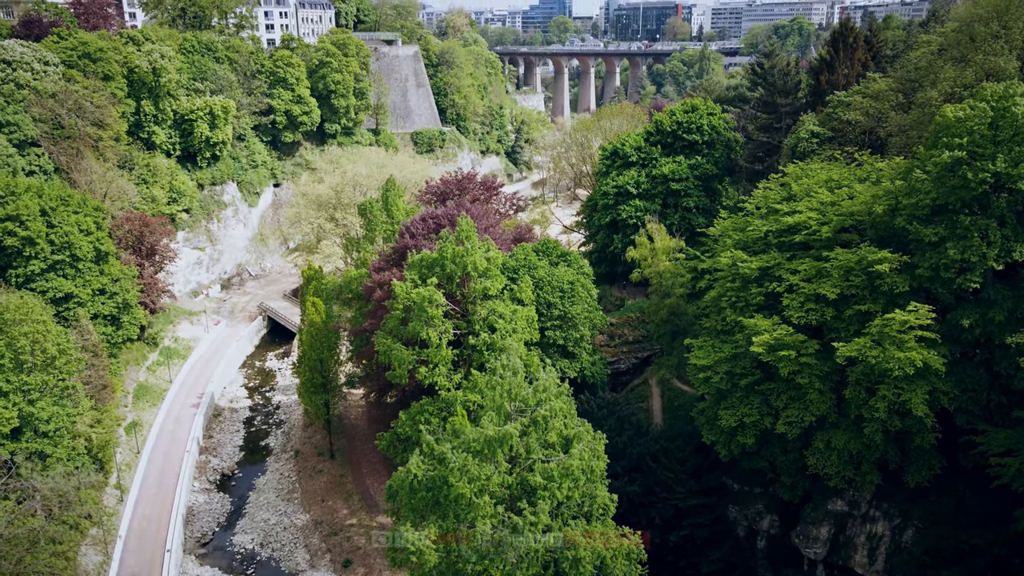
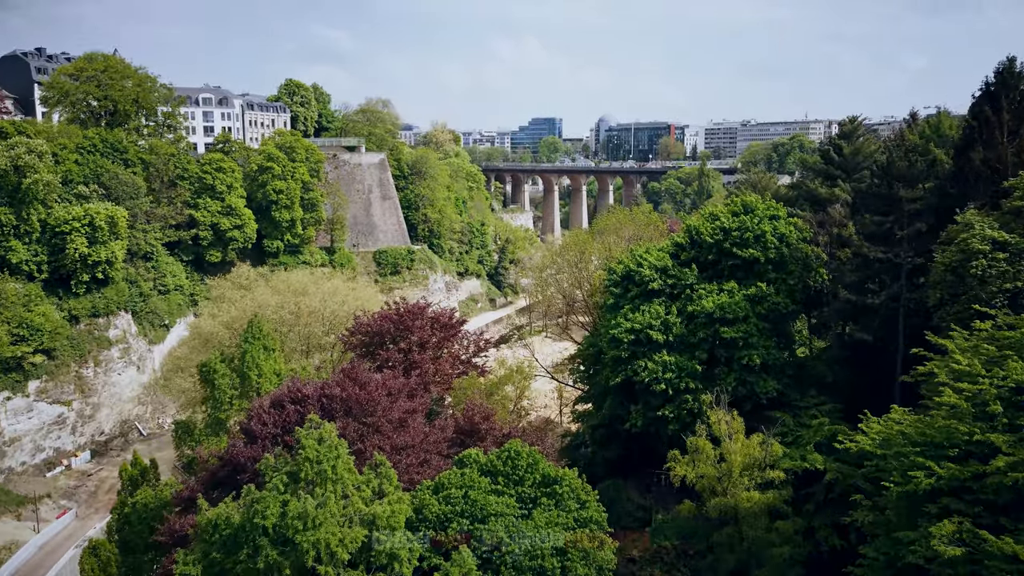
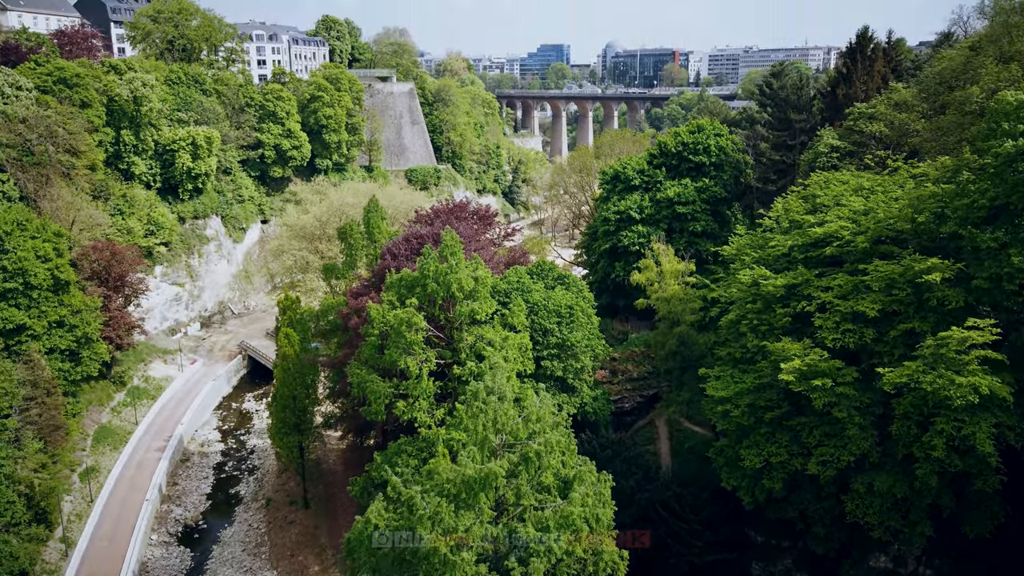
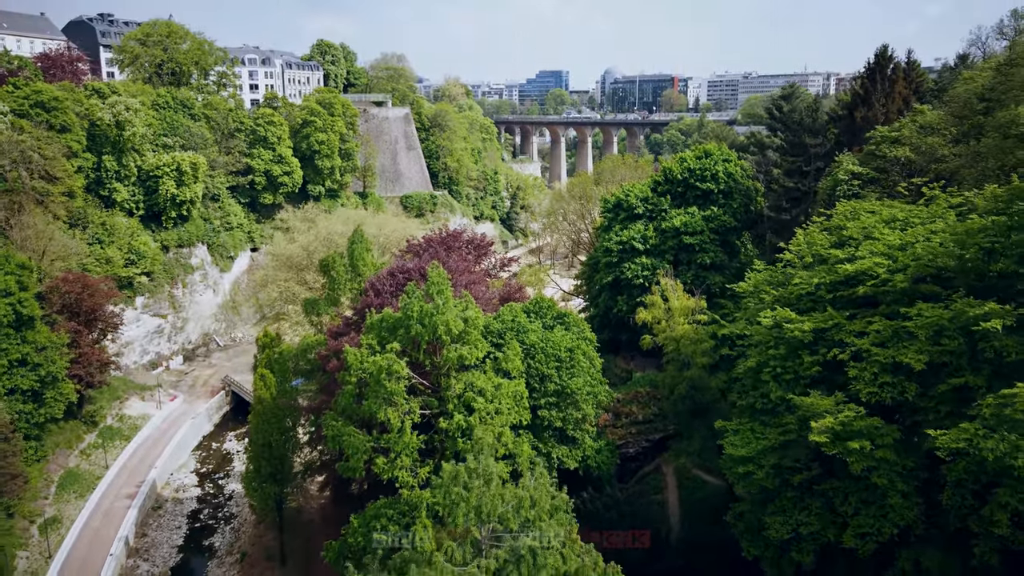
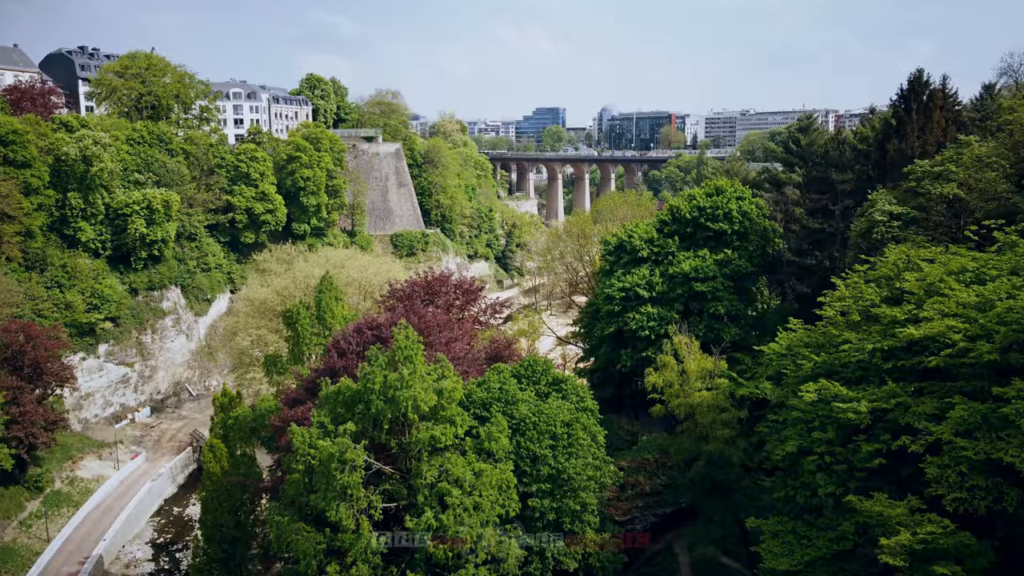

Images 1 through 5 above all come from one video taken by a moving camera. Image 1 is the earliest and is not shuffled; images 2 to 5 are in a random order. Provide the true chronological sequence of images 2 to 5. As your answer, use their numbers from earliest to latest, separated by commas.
3, 4, 5, 2
